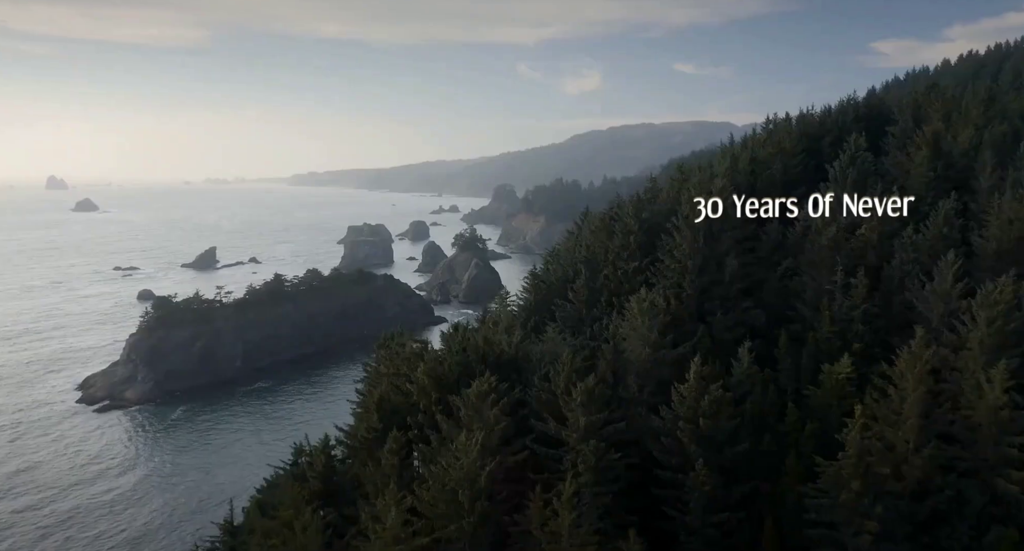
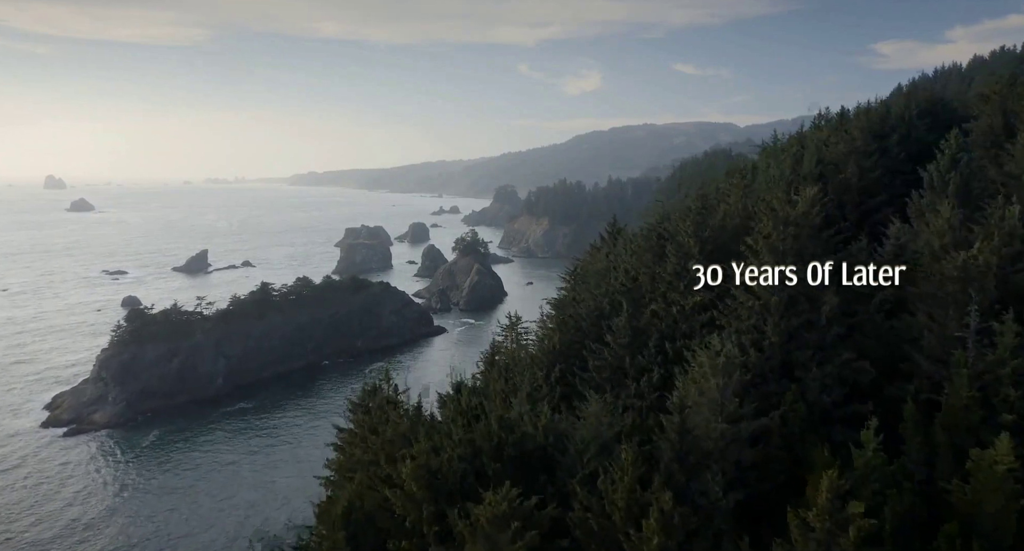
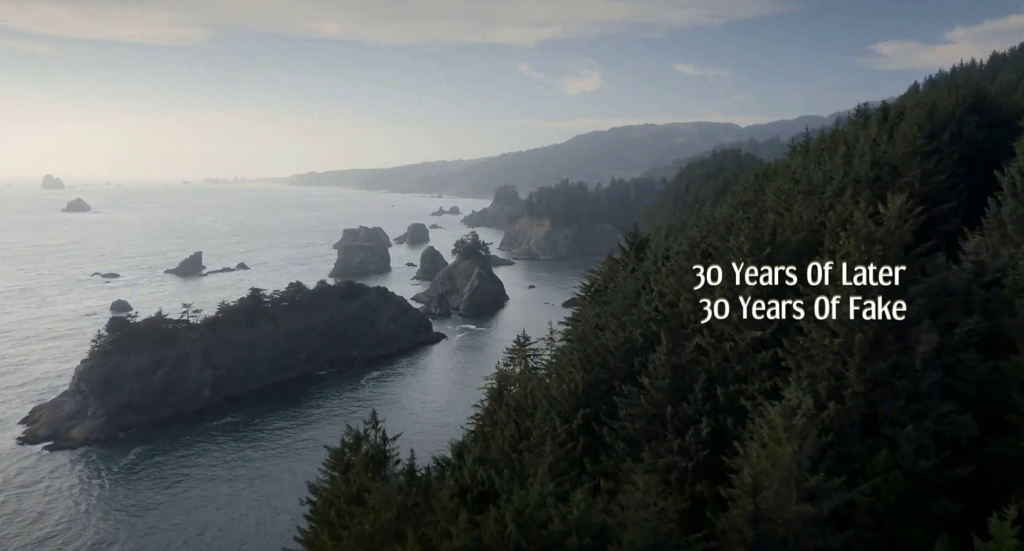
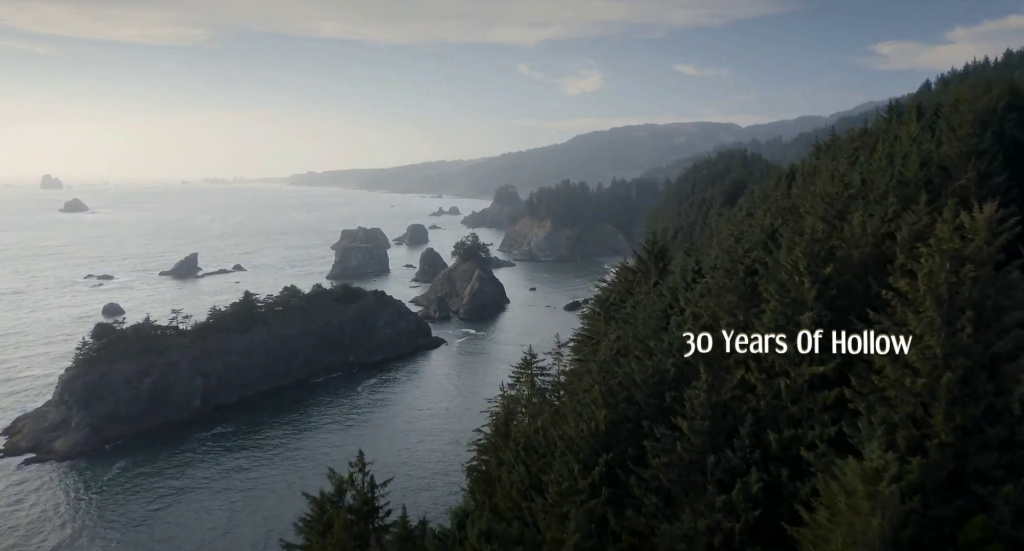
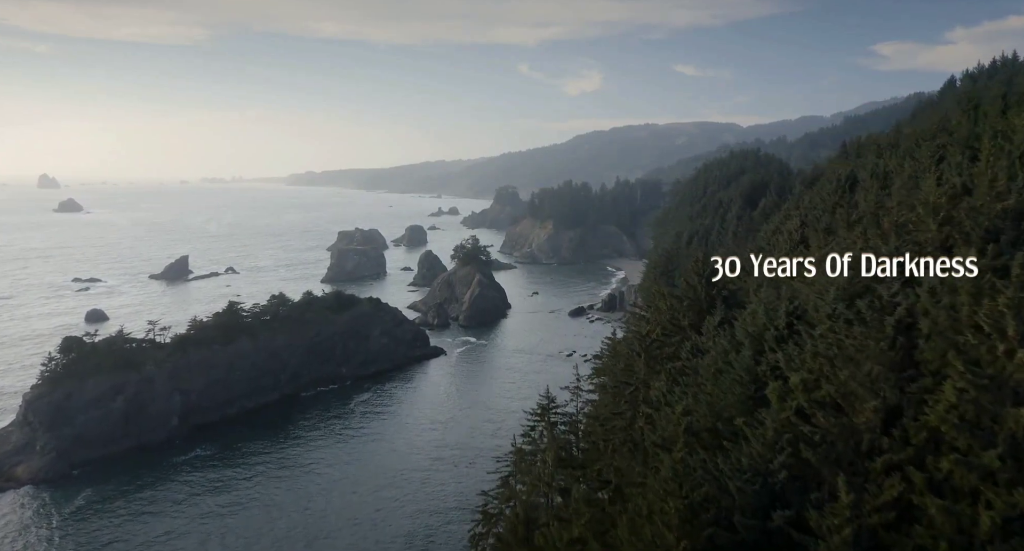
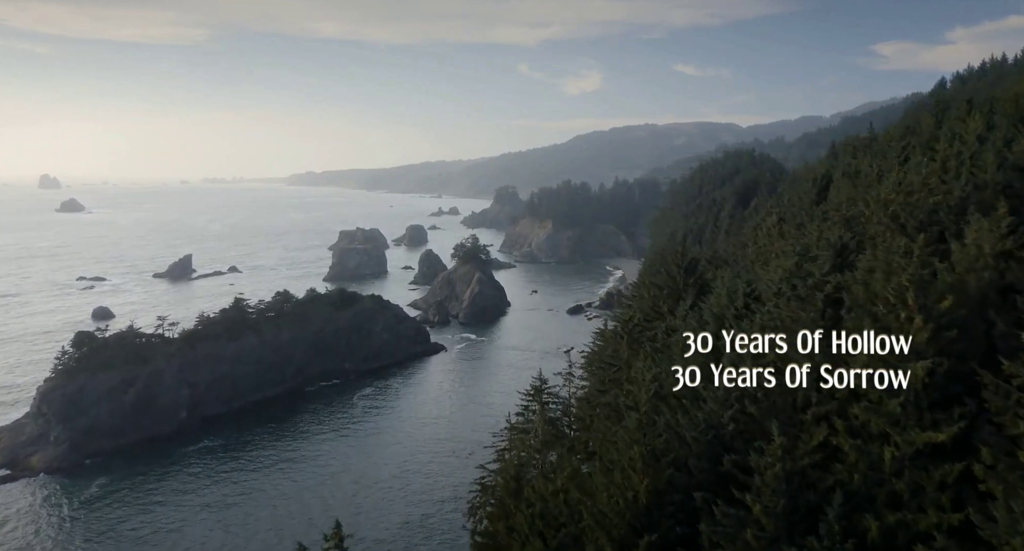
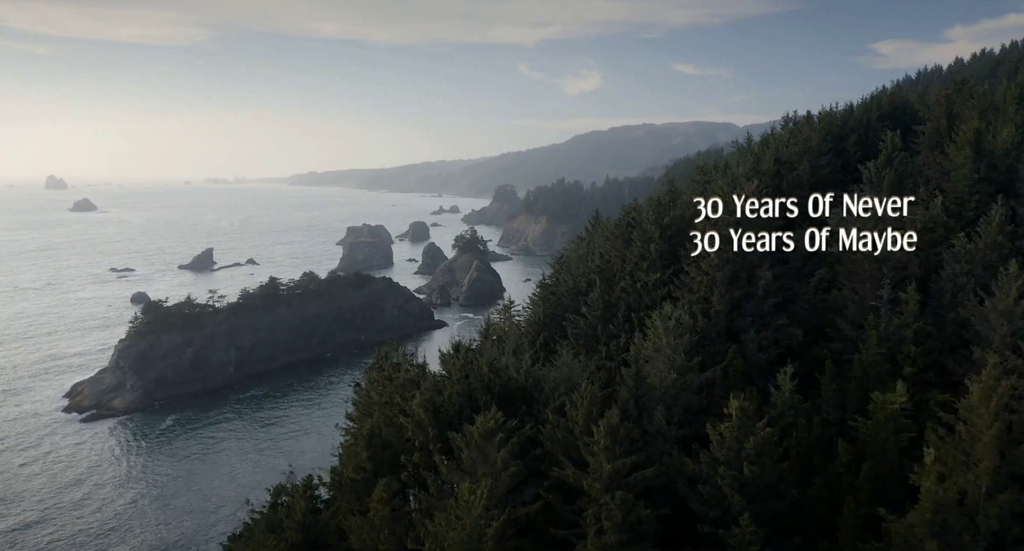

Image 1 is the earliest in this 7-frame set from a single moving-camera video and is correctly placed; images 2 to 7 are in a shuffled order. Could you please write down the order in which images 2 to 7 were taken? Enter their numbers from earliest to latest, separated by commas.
7, 2, 3, 4, 6, 5
